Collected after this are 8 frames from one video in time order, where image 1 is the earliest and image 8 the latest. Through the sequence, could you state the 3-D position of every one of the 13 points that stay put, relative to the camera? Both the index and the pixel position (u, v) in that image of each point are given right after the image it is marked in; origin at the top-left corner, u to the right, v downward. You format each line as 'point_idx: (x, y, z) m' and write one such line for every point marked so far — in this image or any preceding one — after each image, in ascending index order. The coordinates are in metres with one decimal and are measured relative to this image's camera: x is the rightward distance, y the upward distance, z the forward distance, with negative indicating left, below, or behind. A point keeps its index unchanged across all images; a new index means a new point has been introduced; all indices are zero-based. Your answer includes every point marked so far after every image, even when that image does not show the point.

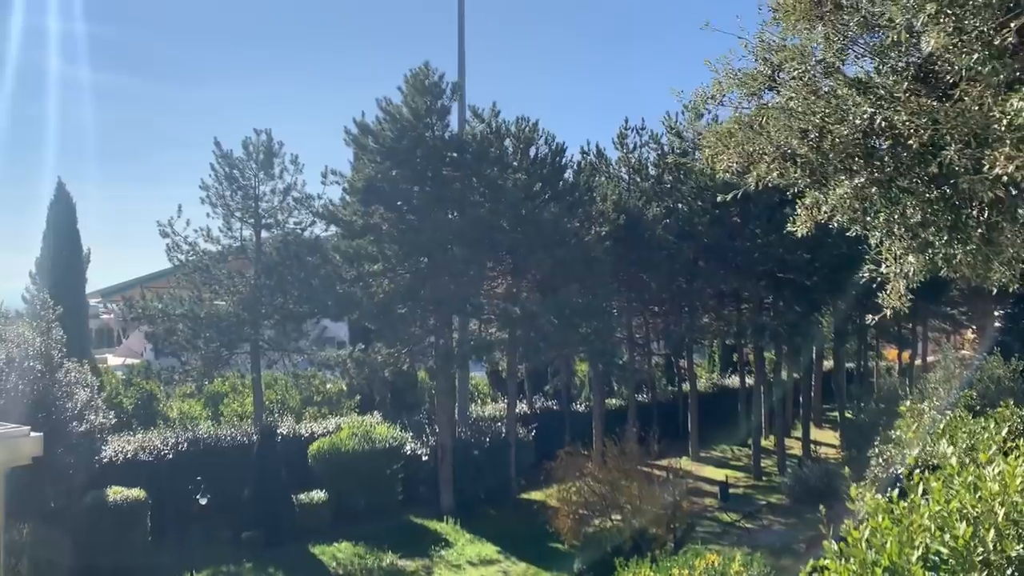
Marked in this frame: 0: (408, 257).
0: (-1.6, +0.5, +13.1) m
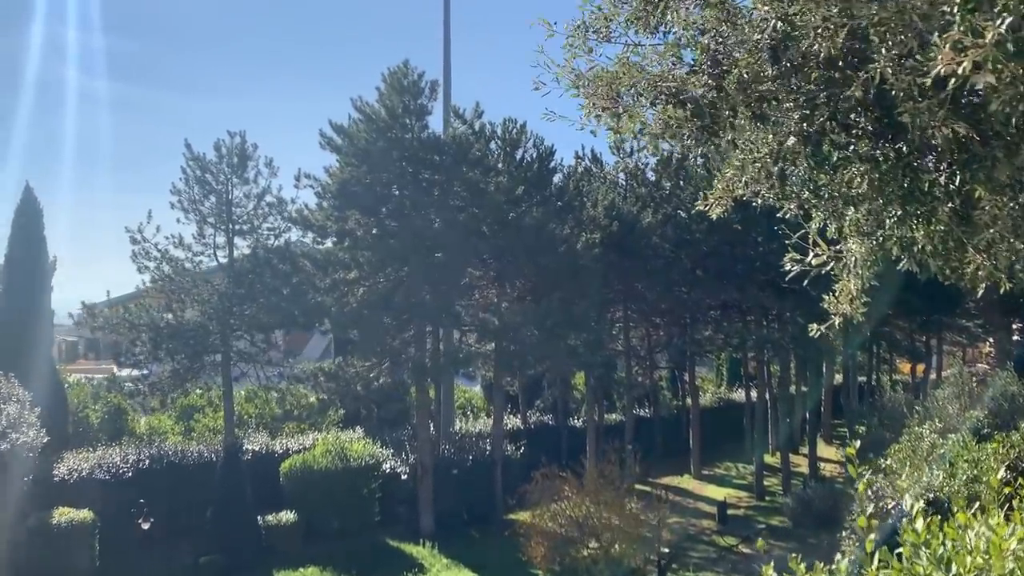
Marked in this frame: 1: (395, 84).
0: (-1.8, +0.3, +12.4) m
1: (-1.7, +3.0, +12.8) m
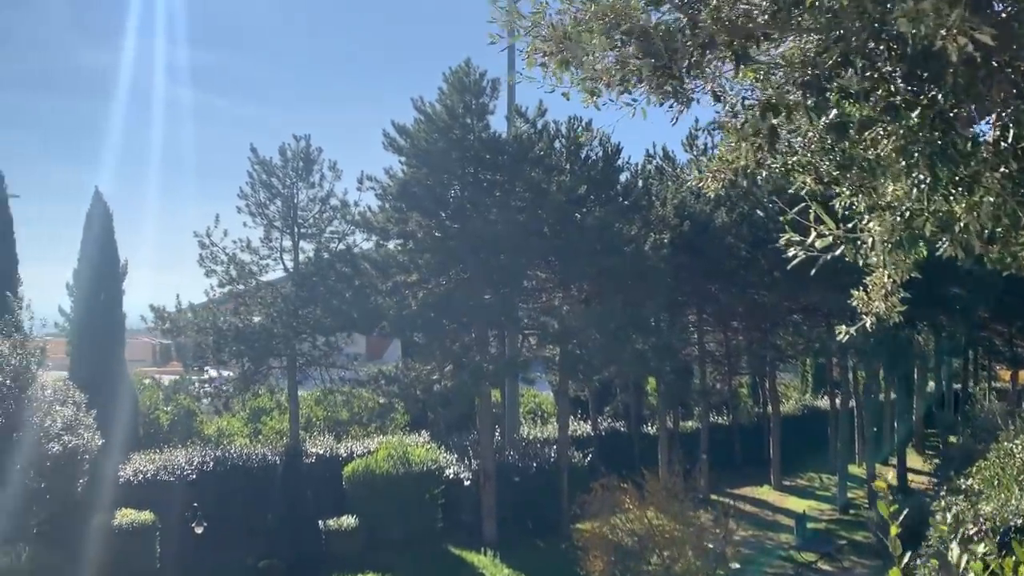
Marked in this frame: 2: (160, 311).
0: (-0.9, +0.3, +12.2) m
1: (-0.8, +3.0, +12.6) m
2: (-5.6, -0.4, +13.6) m
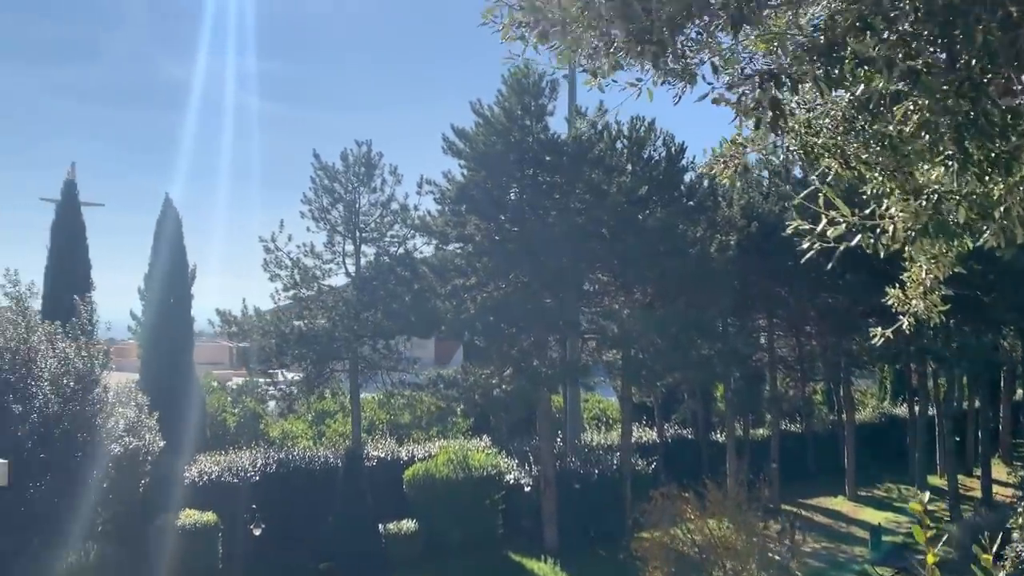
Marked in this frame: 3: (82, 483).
0: (-0.1, +0.2, +12.1) m
1: (+0.1, +2.9, +12.5) m
2: (-4.6, -0.4, +13.8) m
3: (-4.0, -1.8, +8.0) m
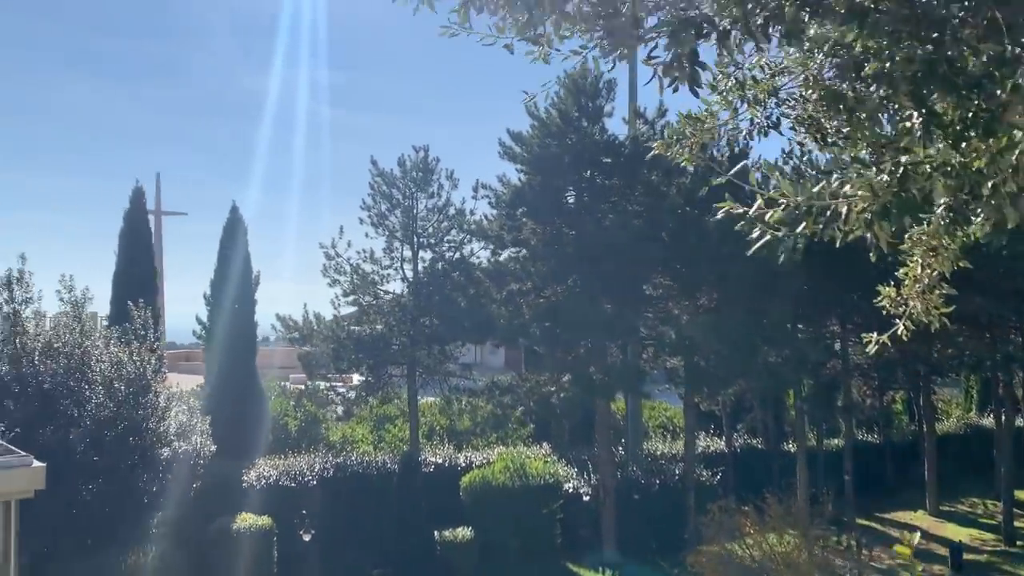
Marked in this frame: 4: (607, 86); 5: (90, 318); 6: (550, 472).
0: (+0.7, +0.2, +11.9) m
1: (+0.9, +2.8, +12.2) m
2: (-3.7, -0.5, +14.0) m
3: (-3.5, -1.9, +8.1) m
4: (+1.4, +2.9, +12.5) m
5: (-4.2, -0.3, +8.7) m
6: (+0.6, -2.7, +12.8) m
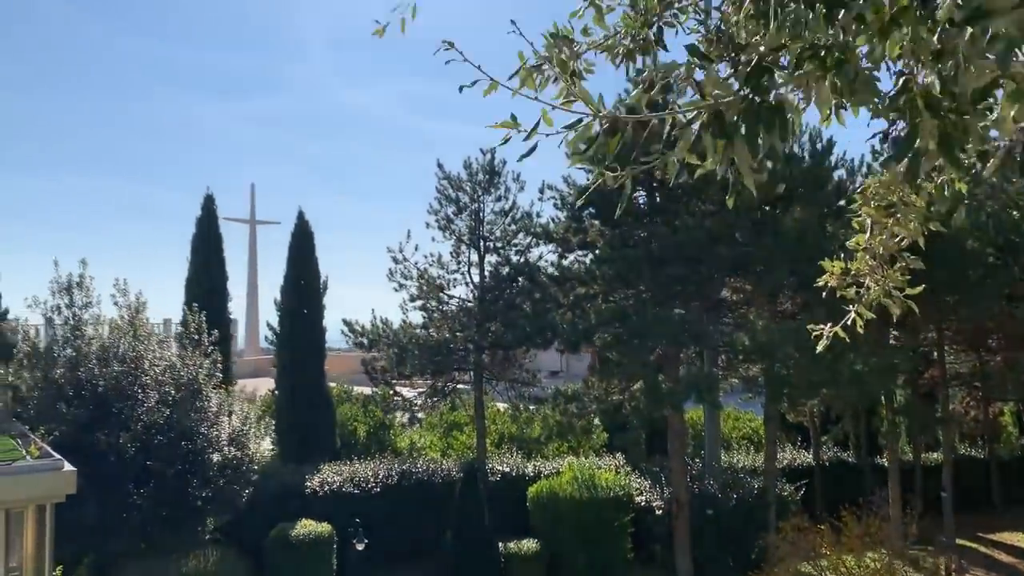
0: (+1.5, +0.1, +11.4) m
1: (+1.7, +2.8, +11.8) m
2: (-2.6, -0.6, +13.9) m
3: (-3.0, -1.9, +8.1) m
4: (+2.3, +2.8, +11.9) m
5: (-3.7, -0.3, +8.7) m
6: (+1.5, -2.8, +12.3) m
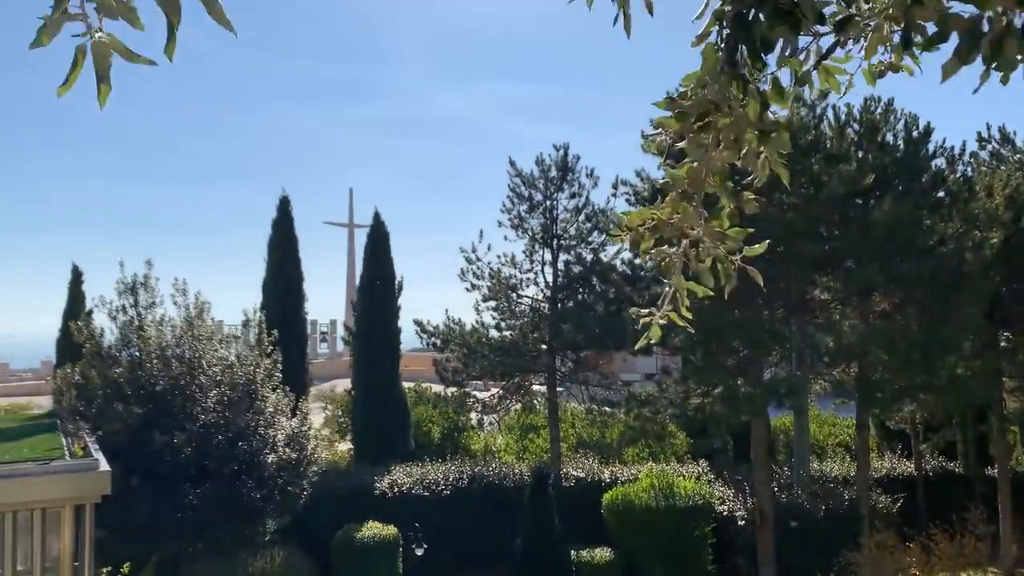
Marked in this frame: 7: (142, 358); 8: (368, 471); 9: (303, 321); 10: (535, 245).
0: (+2.4, +0.1, +10.9) m
1: (+2.7, +2.8, +11.2) m
2: (-1.4, -0.6, +13.8) m
3: (-2.5, -1.9, +8.0) m
4: (+3.2, +2.9, +11.3) m
5: (-3.1, -0.4, +8.8) m
6: (+2.5, -2.8, +11.8) m
7: (-3.5, -0.7, +8.2) m
8: (-2.0, -2.5, +11.9) m
9: (-3.6, -0.6, +14.8) m
10: (+0.3, +0.6, +13.2) m
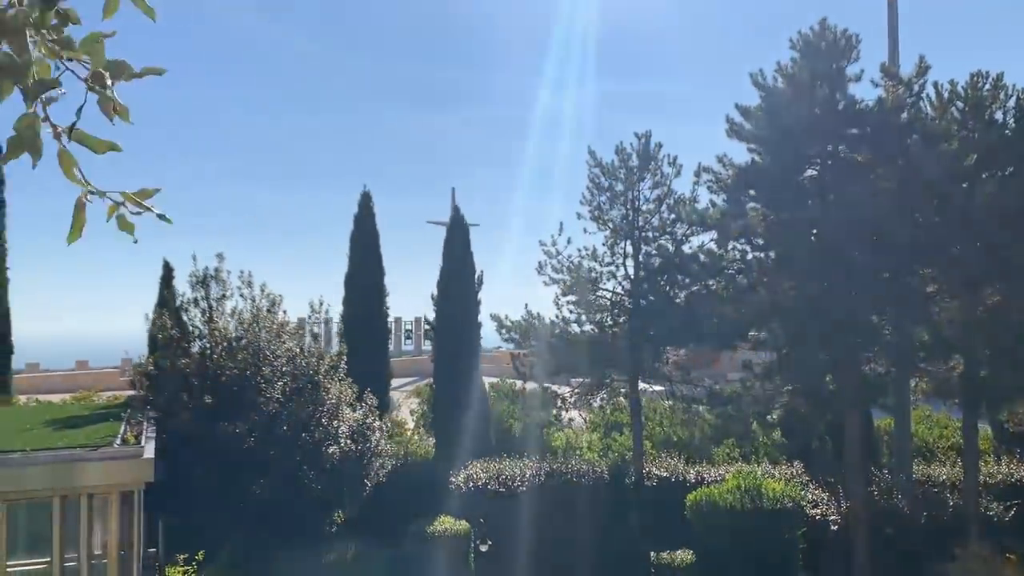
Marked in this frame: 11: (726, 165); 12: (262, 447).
0: (+3.3, +0.3, +10.3) m
1: (+3.6, +2.9, +10.6) m
2: (-0.1, -0.5, +13.7) m
3: (-1.9, -1.8, +8.1) m
4: (+4.1, +3.0, +10.6) m
5: (-2.4, -0.3, +8.9) m
6: (+3.5, -2.6, +11.2) m
7: (-2.9, -0.6, +8.4) m
8: (-0.9, -2.4, +11.9) m
9: (-2.2, -0.5, +14.9) m
10: (+1.5, +0.7, +12.8) m
11: (+2.9, +1.6, +11.4) m
12: (-2.3, -1.5, +8.0) m
